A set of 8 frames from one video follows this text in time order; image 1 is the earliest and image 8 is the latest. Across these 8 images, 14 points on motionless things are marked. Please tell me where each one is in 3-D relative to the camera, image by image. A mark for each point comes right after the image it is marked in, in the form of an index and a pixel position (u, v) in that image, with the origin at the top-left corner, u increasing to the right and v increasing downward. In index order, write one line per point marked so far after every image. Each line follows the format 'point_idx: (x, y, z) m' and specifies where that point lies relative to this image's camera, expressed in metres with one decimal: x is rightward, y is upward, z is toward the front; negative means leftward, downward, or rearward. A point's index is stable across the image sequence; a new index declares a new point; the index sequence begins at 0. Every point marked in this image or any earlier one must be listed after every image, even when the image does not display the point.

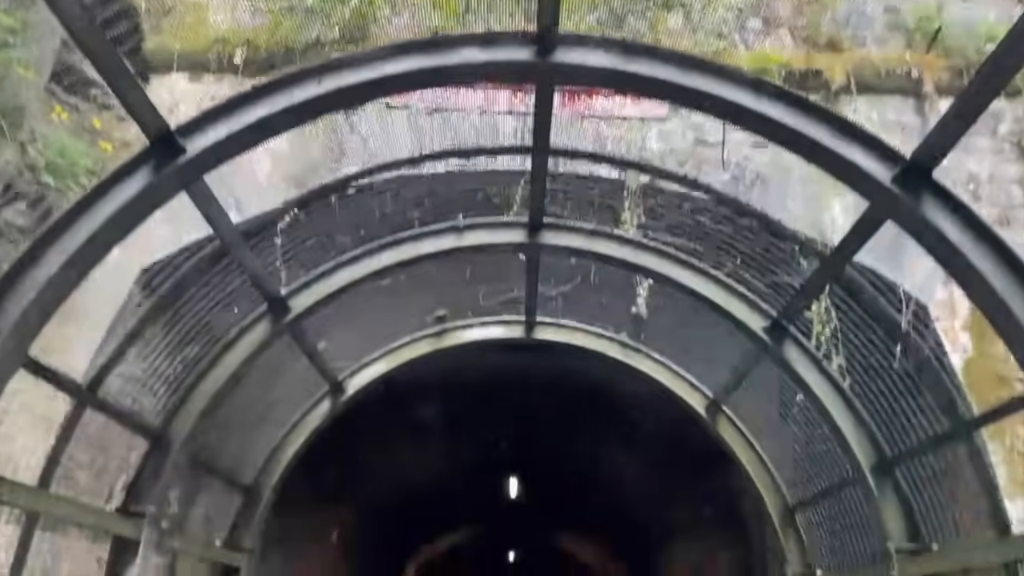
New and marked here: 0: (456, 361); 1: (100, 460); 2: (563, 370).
0: (-0.9, -1.1, +11.6) m
1: (-3.5, -1.5, +6.5) m
2: (+0.8, -1.3, +12.1) m
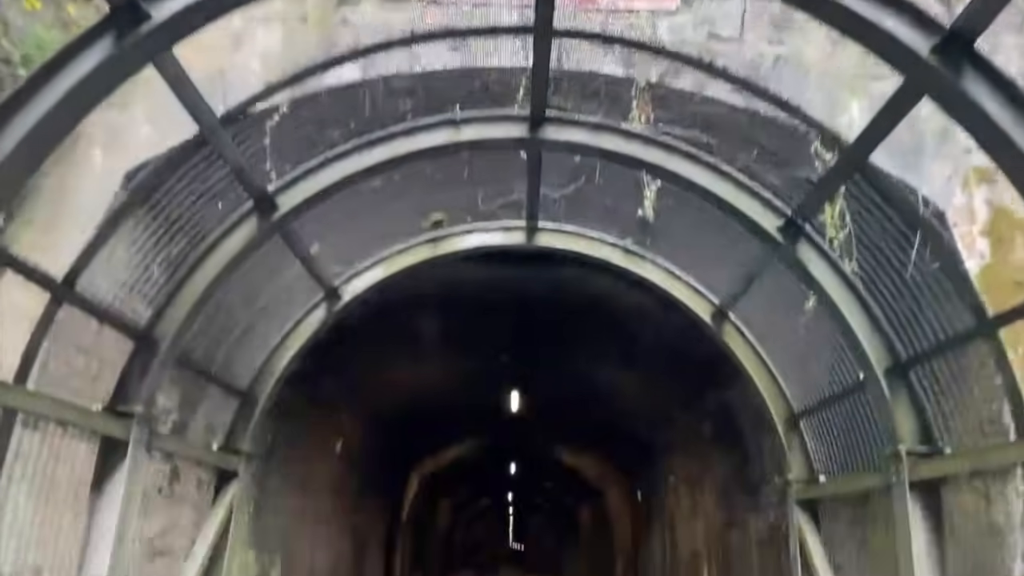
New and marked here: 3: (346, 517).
0: (-0.9, +0.2, +11.4) m
1: (-3.5, -0.7, +6.4) m
2: (+0.8, 0.0, +11.9) m
3: (-3.8, -5.2, +17.4) m
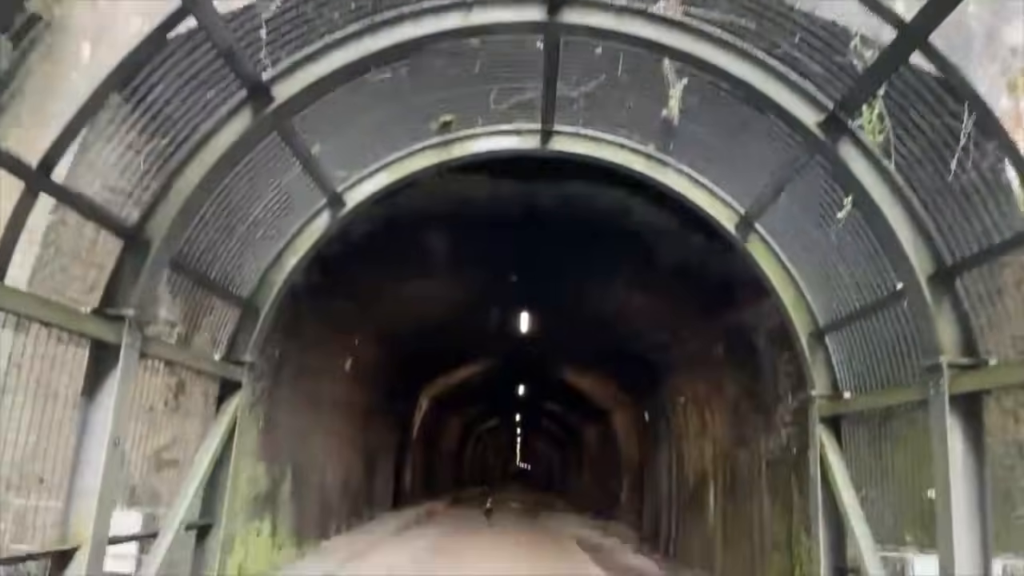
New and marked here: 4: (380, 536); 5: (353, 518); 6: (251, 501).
0: (-0.7, +1.5, +11.0) m
1: (-3.4, +0.1, +6.1) m
2: (+1.0, +1.3, +11.6) m
3: (-3.6, -3.3, +17.6) m
4: (-3.0, -5.6, +17.3) m
5: (-3.7, -5.3, +17.8) m
6: (-3.8, -3.1, +11.0) m
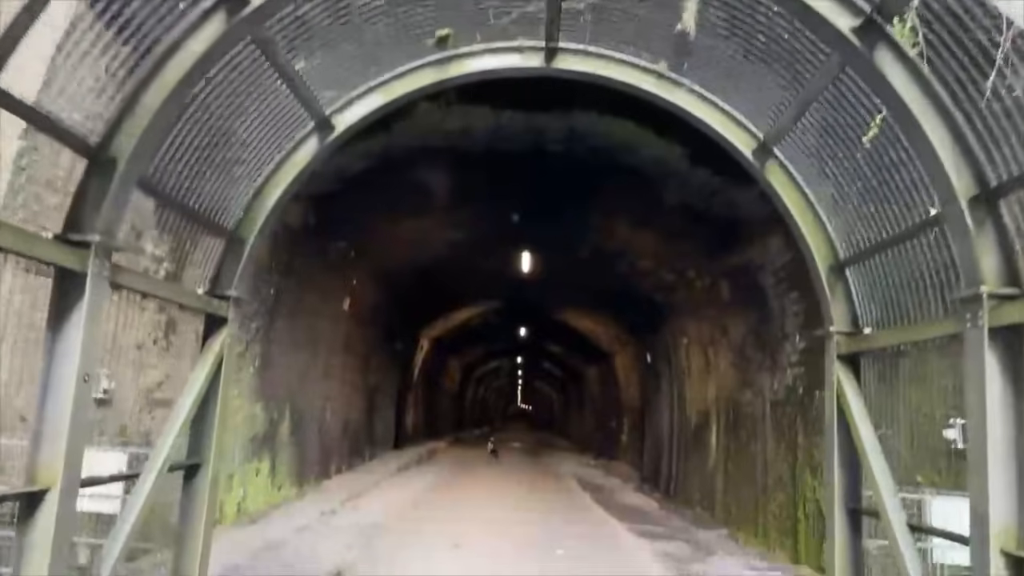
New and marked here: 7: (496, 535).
0: (-0.7, +2.3, +10.6) m
1: (-3.4, +0.6, +5.8) m
2: (+1.0, +2.2, +11.1) m
3: (-3.6, -1.9, +17.4) m
4: (-3.0, -4.2, +17.4) m
5: (-3.7, -3.9, +17.8) m
6: (-3.7, -2.2, +10.8) m
7: (-0.2, -3.3, +10.3) m
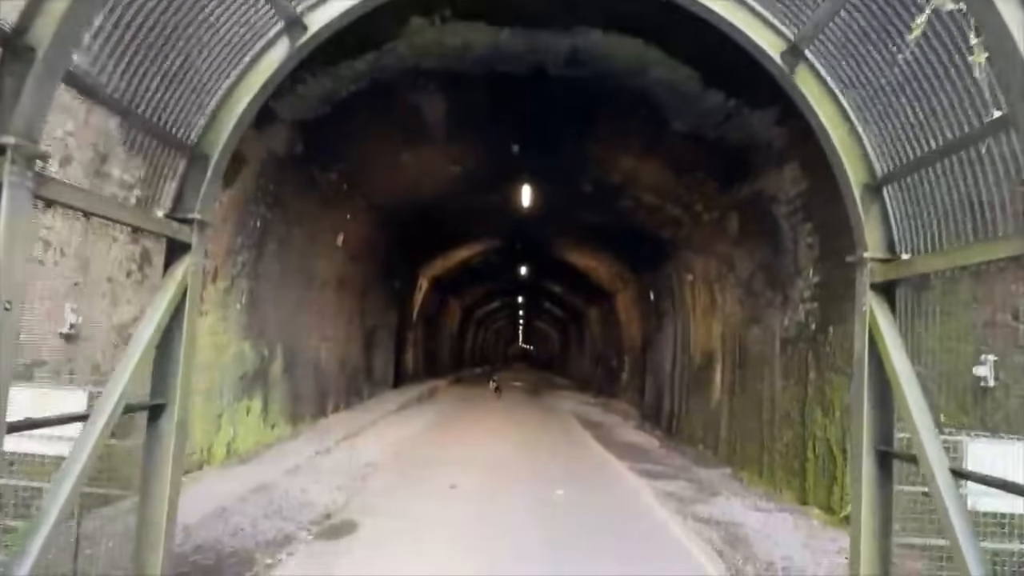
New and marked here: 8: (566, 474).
0: (-0.7, +3.2, +9.8) m
1: (-3.4, +1.2, +5.2) m
2: (+1.0, +3.2, +10.3) m
3: (-3.6, -0.5, +17.0) m
4: (-3.0, -2.8, +17.1) m
5: (-3.7, -2.5, +17.5) m
6: (-3.8, -1.3, +10.4) m
7: (-0.2, -2.4, +10.0) m
8: (+0.7, -2.5, +10.2) m
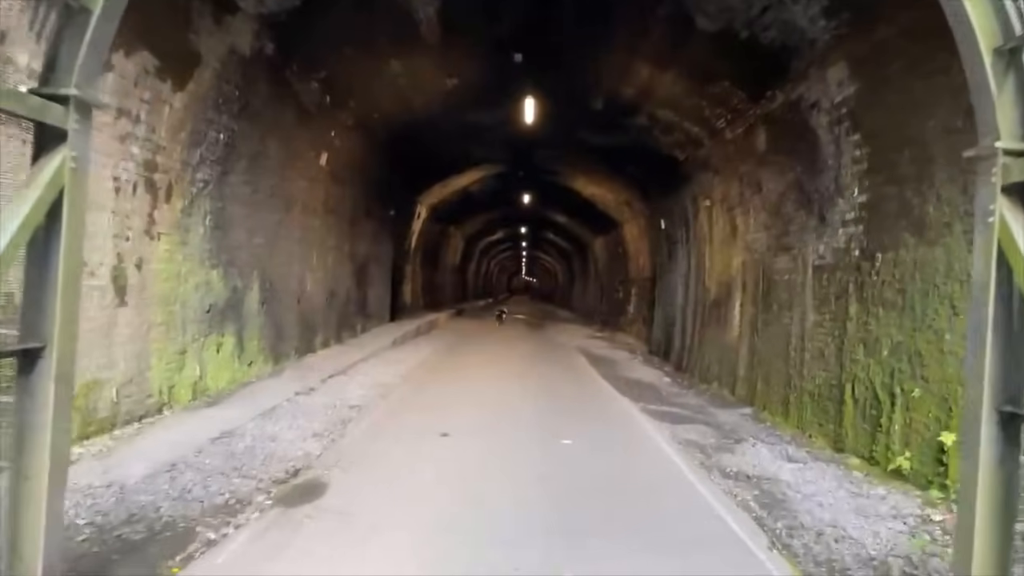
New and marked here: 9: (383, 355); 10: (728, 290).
0: (-0.7, +4.1, +8.2) m
1: (-3.4, +1.6, +3.8) m
2: (+1.0, +4.1, +8.8) m
3: (-3.5, +1.0, +15.8) m
4: (-2.9, -1.2, +16.1) m
5: (-3.7, -0.9, +16.4) m
6: (-3.8, -0.3, +9.3) m
7: (-0.2, -1.5, +8.9) m
8: (+0.7, -1.6, +9.1) m
9: (-2.6, -1.4, +15.3) m
10: (+4.0, 0.0, +14.0) m
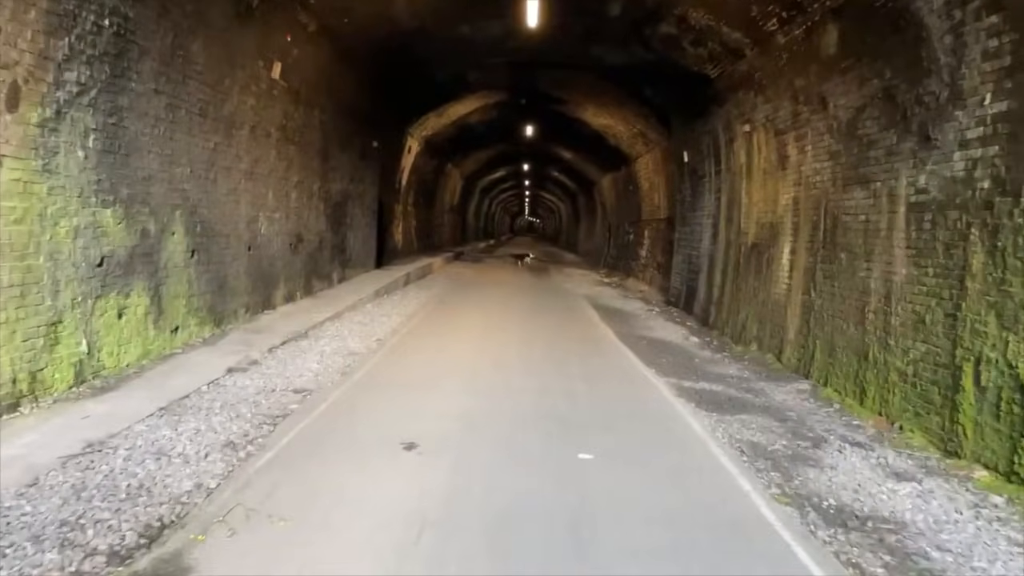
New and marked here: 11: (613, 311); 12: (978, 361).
0: (-0.7, +4.5, +5.5) m
1: (-3.5, +1.7, +1.3) m
2: (+0.9, +4.5, +6.0) m
3: (-3.6, +2.0, +13.2) m
4: (-2.9, -0.2, +13.7) m
5: (-3.7, +0.2, +14.1) m
6: (-3.8, +0.2, +6.9) m
7: (-0.3, -1.1, +6.6) m
8: (+0.7, -1.1, +6.8) m
9: (-2.6, -0.4, +13.0) m
10: (+4.0, +0.8, +11.6) m
11: (+2.2, -0.5, +16.5) m
12: (+3.8, -0.6, +6.2) m
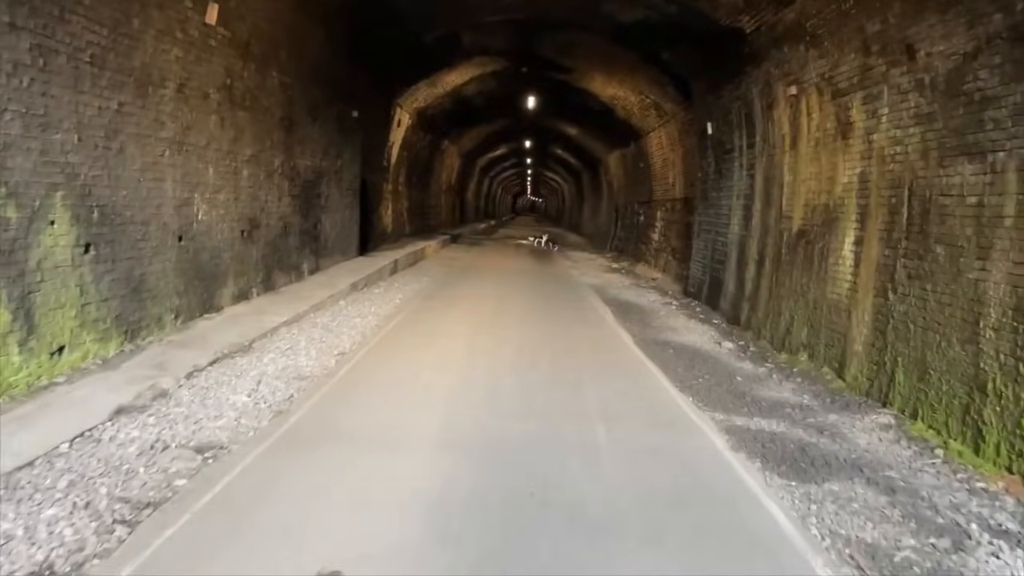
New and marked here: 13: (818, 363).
0: (-0.8, +4.4, +3.3) m
1: (-3.5, +1.4, -0.8) m
2: (+0.9, +4.4, +3.8) m
3: (-3.6, +2.1, +11.1) m
4: (-3.0, -0.1, +11.6) m
5: (-3.7, +0.3, +12.0) m
6: (-3.8, +0.1, +4.8) m
7: (-0.3, -1.2, +4.5) m
8: (+0.6, -1.2, +4.8) m
9: (-2.6, -0.3, +10.9) m
10: (+3.9, +0.9, +9.4) m
11: (+2.2, -0.3, +14.4) m
12: (+3.8, -0.7, +4.1) m
13: (+3.7, -0.9, +9.2) m
